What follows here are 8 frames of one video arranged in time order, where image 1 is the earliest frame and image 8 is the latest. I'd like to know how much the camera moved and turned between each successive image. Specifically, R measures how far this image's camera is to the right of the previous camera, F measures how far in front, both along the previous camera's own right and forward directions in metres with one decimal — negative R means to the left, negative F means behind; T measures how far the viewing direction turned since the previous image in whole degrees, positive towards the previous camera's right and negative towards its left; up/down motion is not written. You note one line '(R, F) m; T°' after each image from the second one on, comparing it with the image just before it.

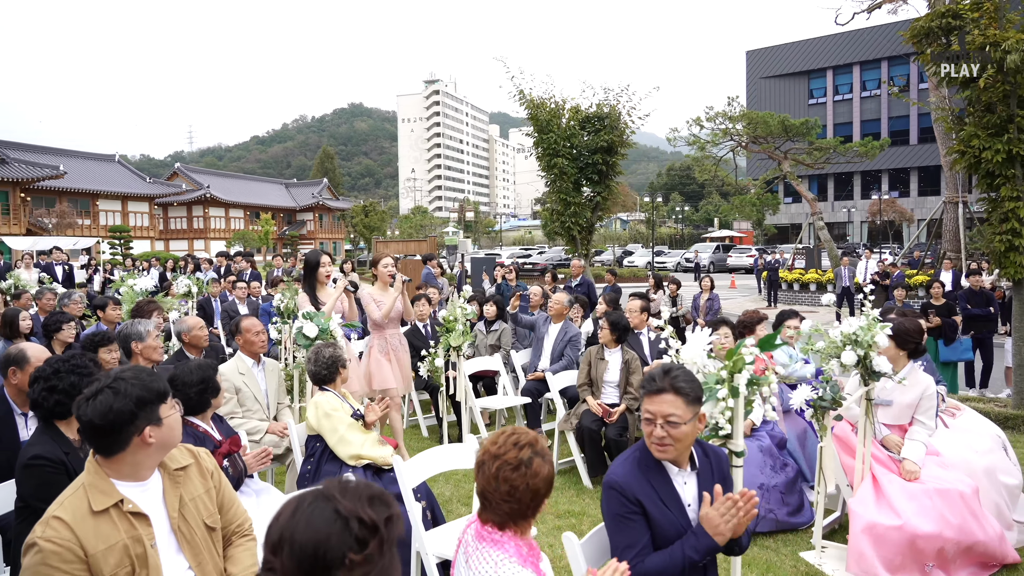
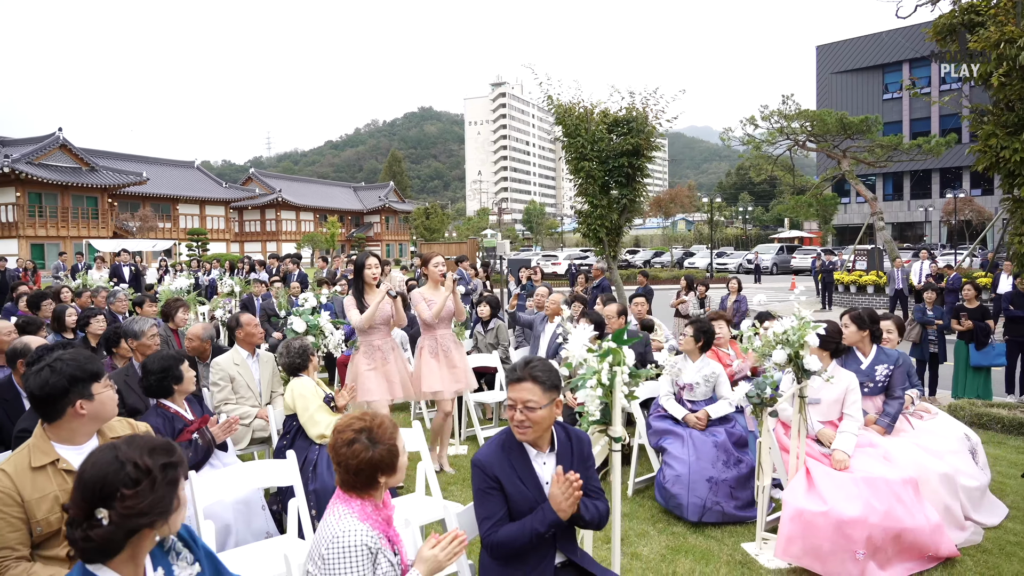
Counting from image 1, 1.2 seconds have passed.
(+0.6, -0.3) m; -6°
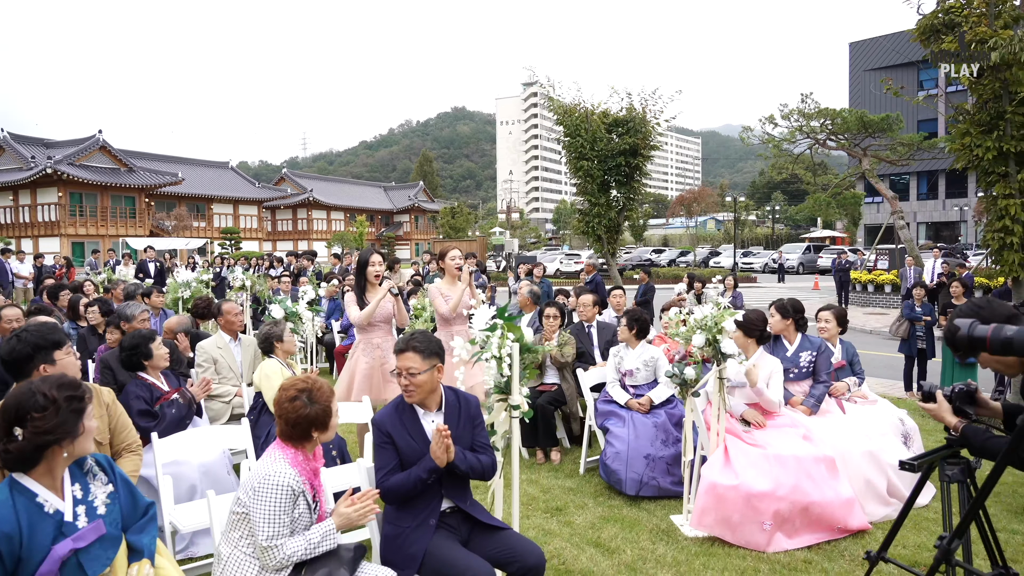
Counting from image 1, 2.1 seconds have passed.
(+0.5, -0.3) m; -3°
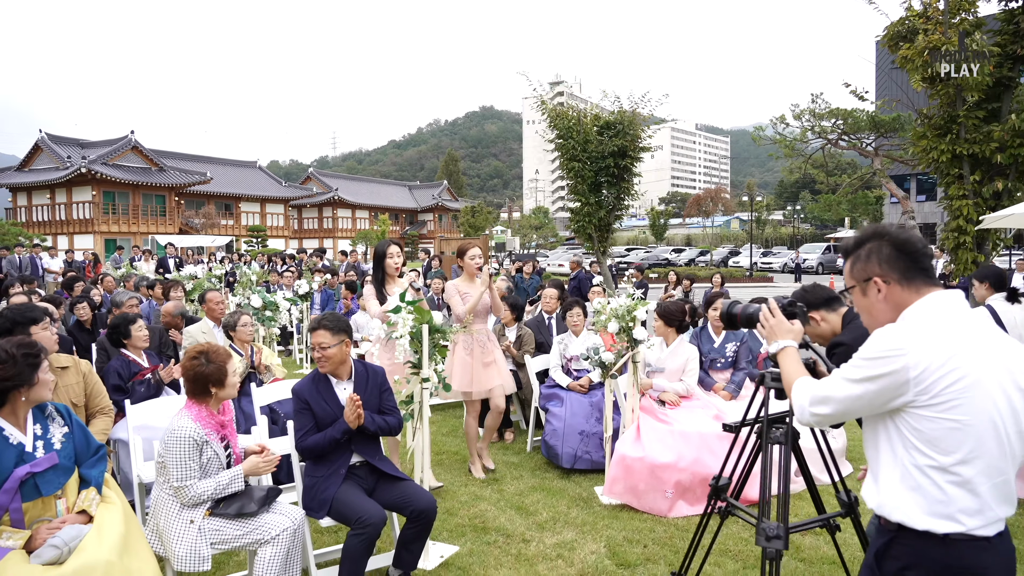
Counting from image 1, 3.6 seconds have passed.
(+0.6, -0.5) m; -2°
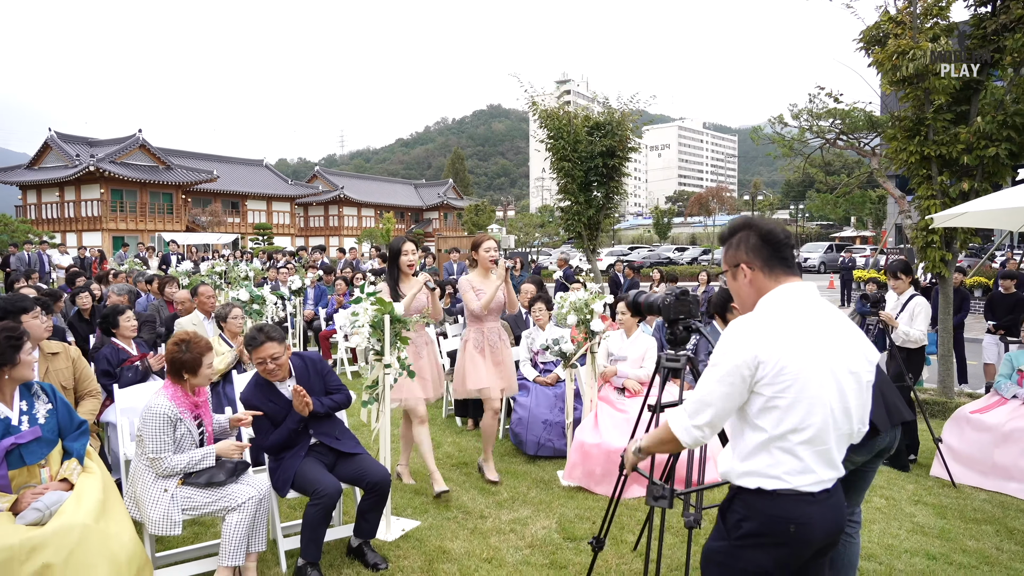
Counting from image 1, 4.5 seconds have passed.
(+0.3, -0.3) m; -1°
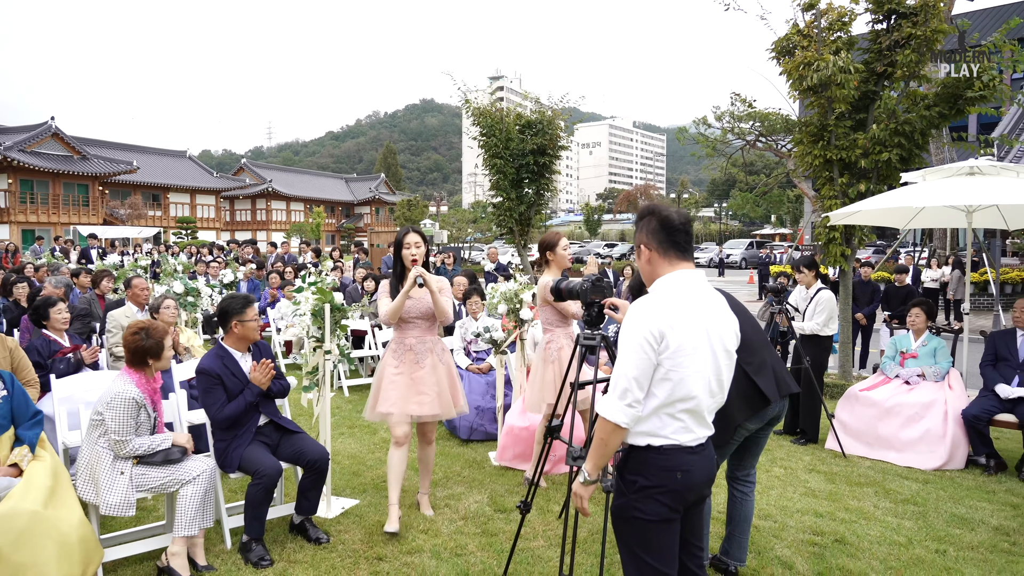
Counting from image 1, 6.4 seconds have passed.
(0.0, -0.3) m; +5°
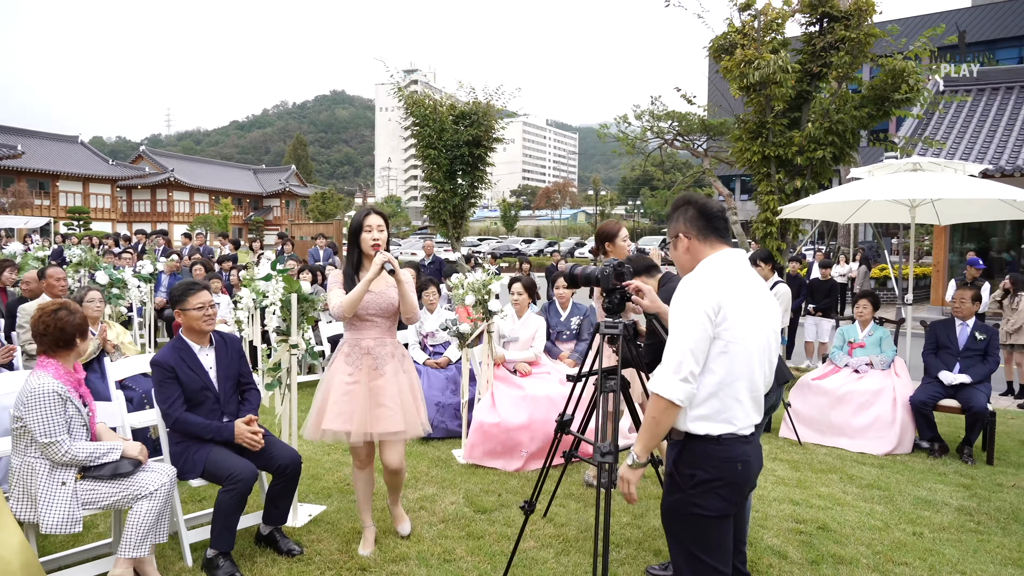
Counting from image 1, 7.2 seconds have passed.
(-0.4, +0.2) m; +7°
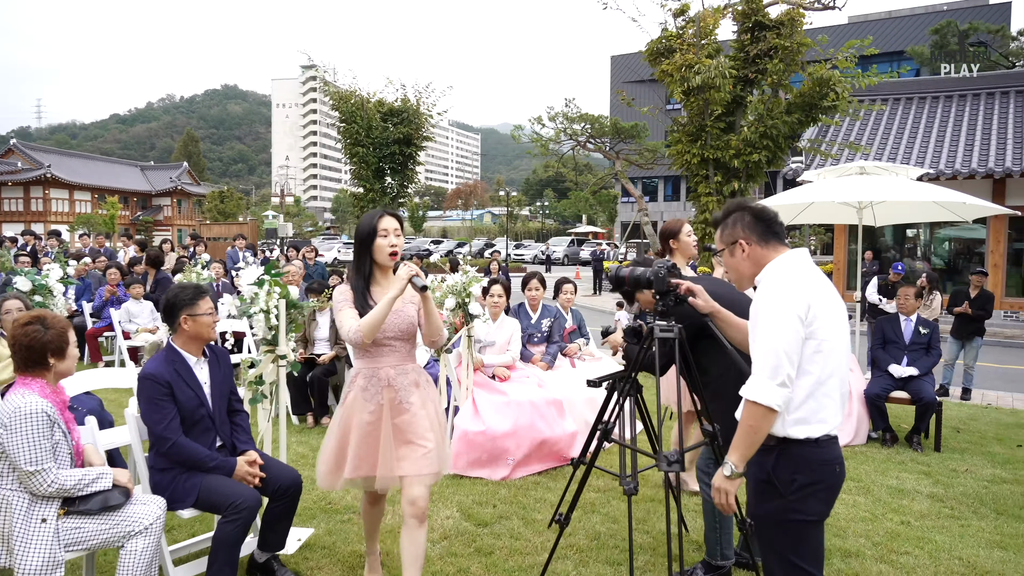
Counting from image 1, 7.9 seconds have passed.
(-0.5, +0.2) m; +8°
